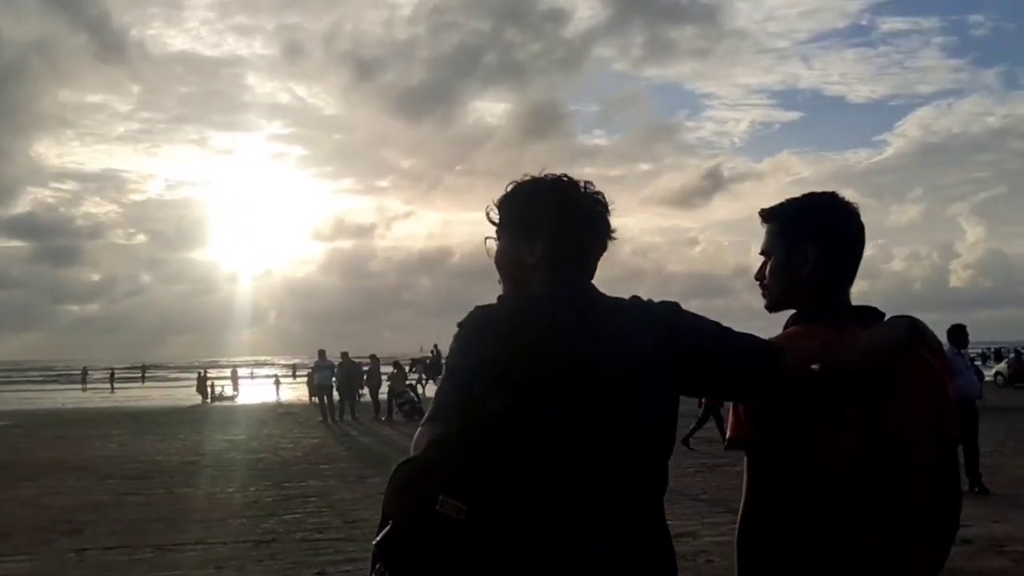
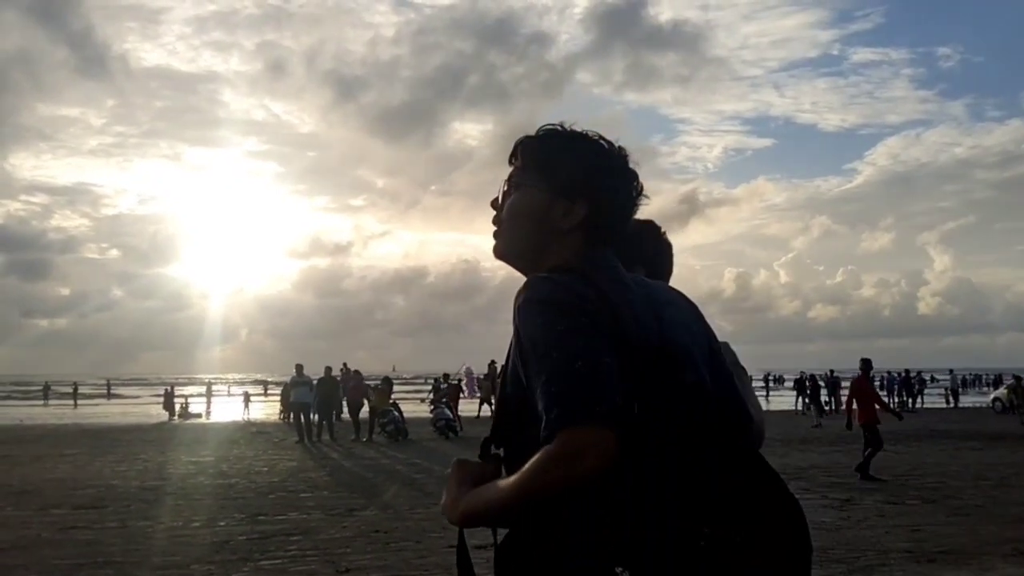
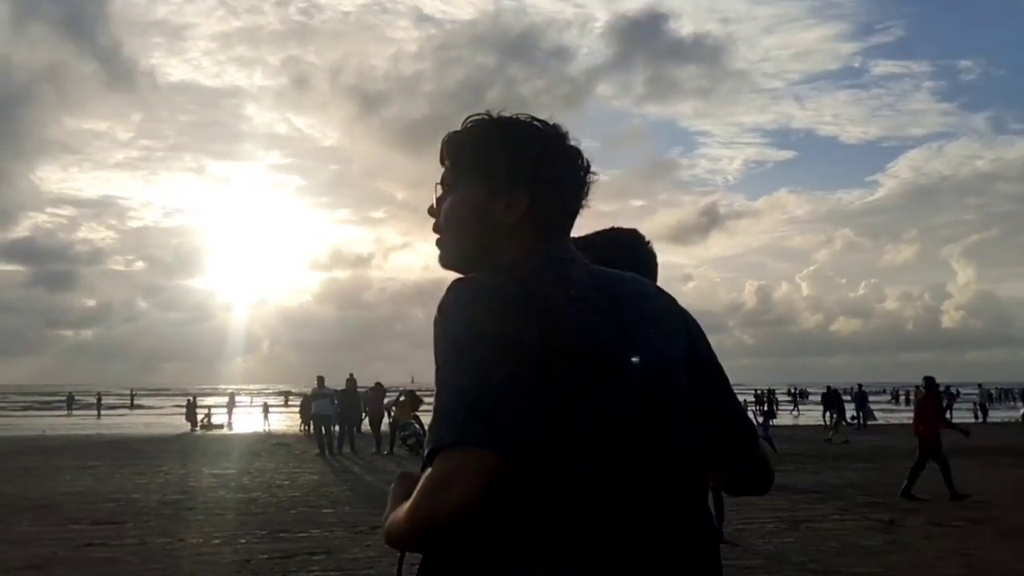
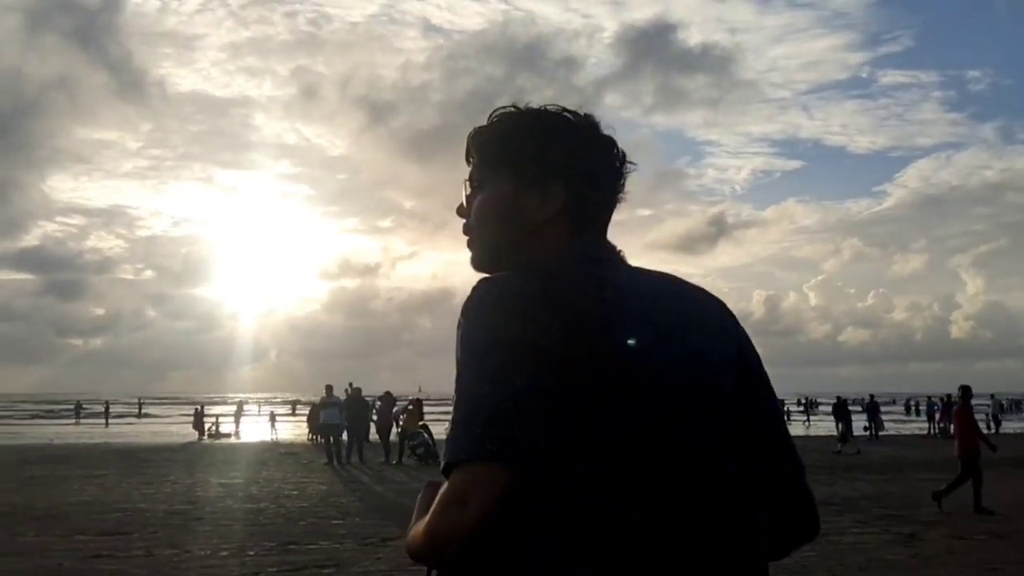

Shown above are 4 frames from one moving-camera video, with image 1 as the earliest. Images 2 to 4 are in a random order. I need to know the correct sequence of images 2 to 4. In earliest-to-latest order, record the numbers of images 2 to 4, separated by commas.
2, 3, 4
